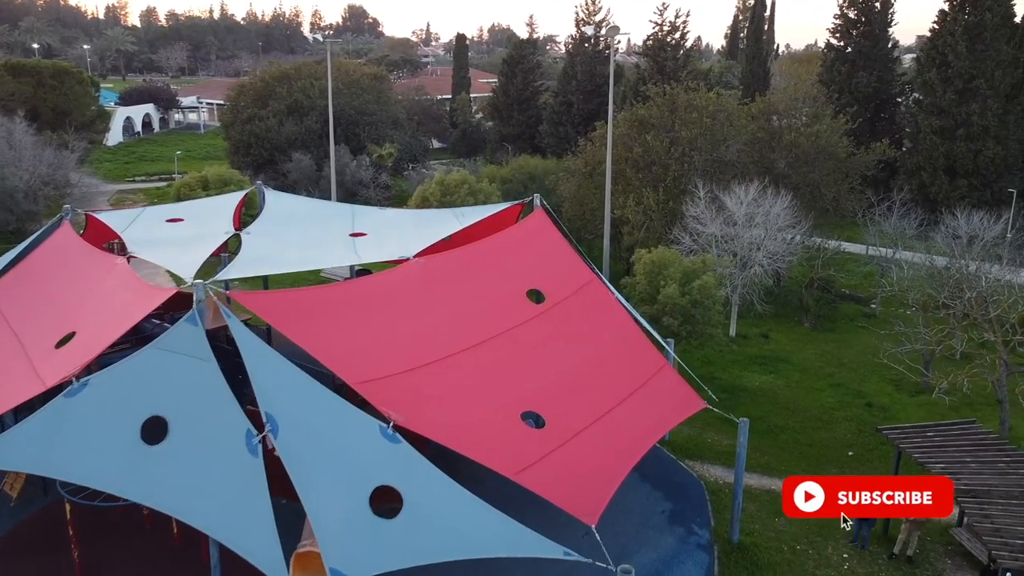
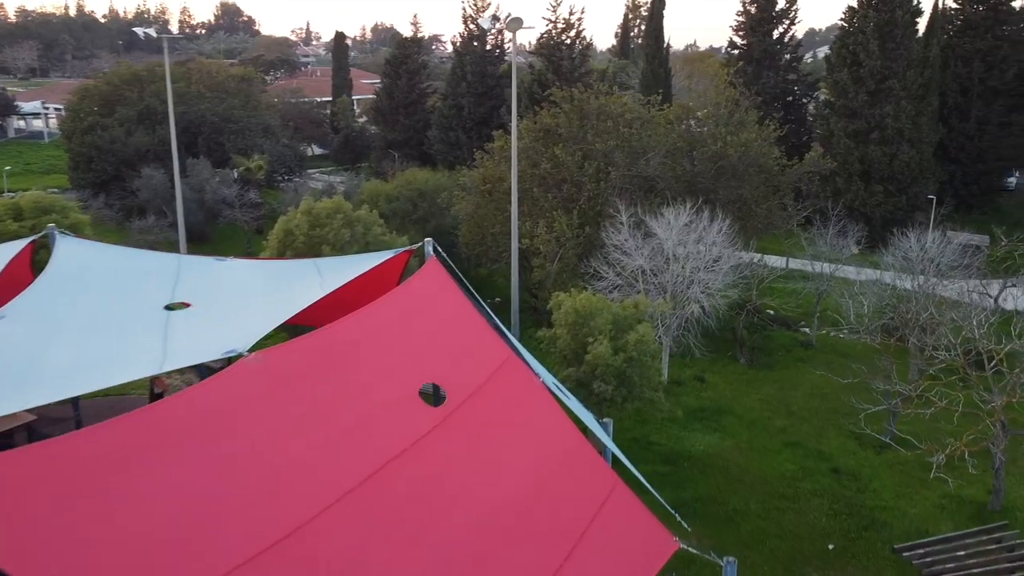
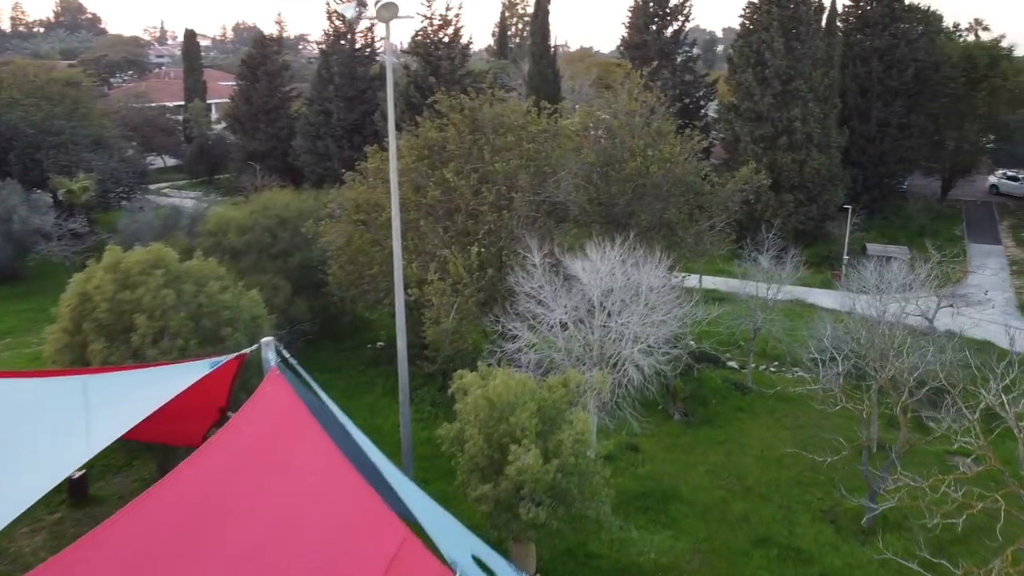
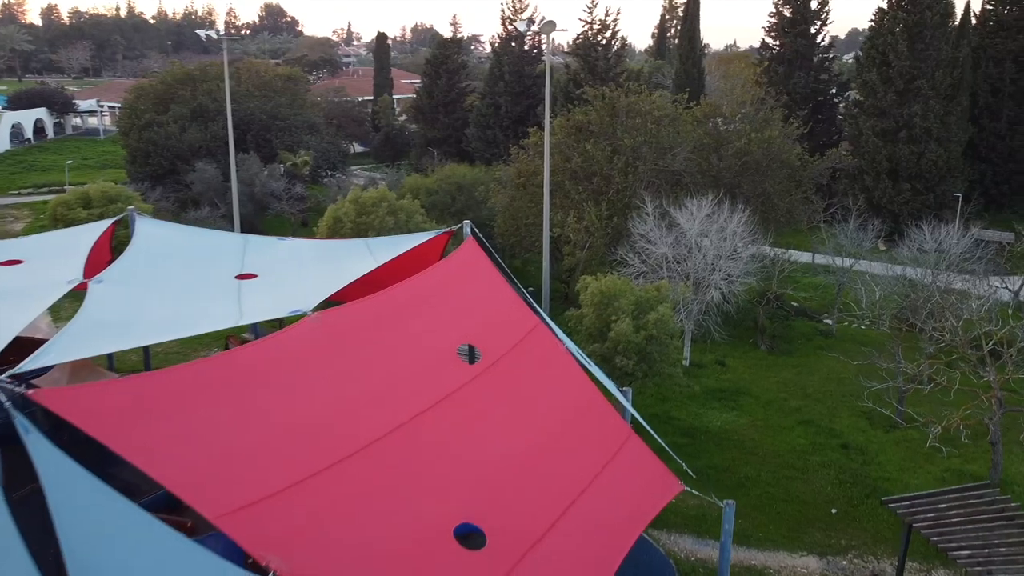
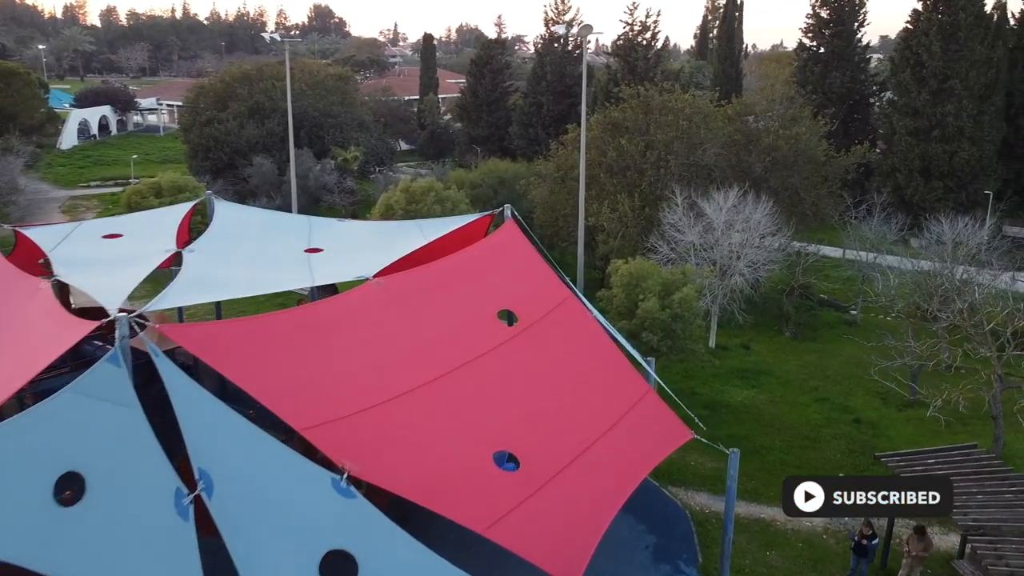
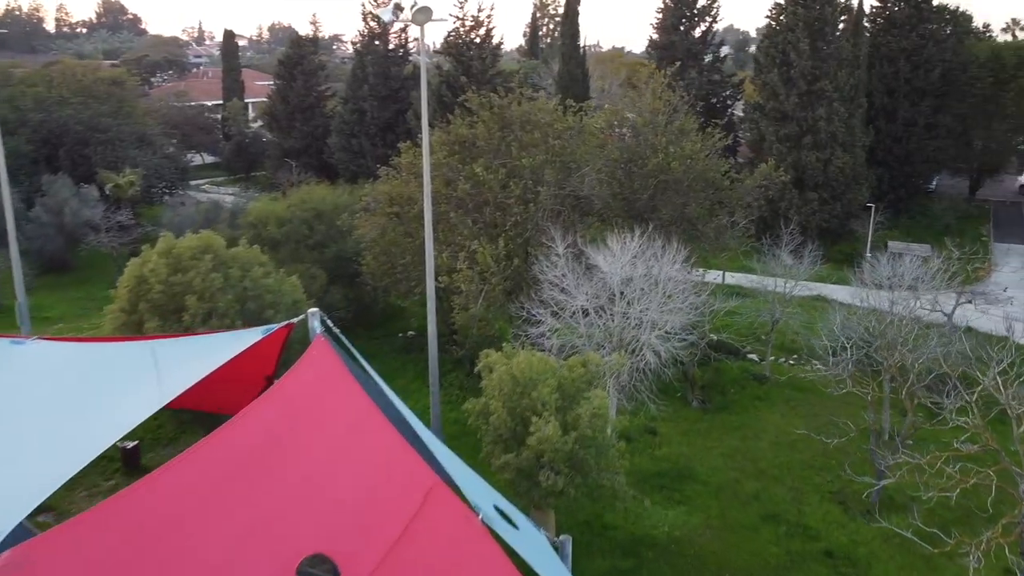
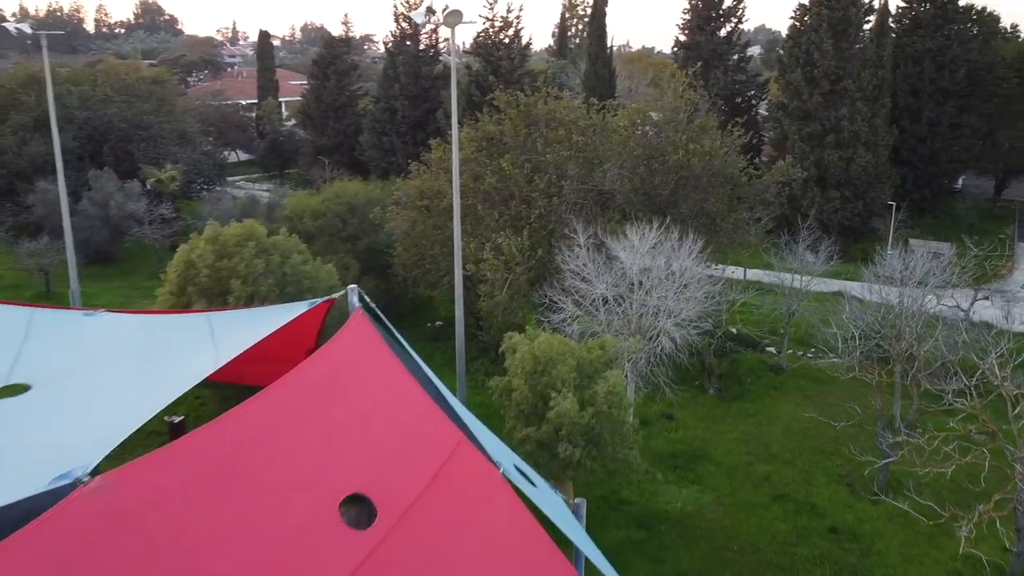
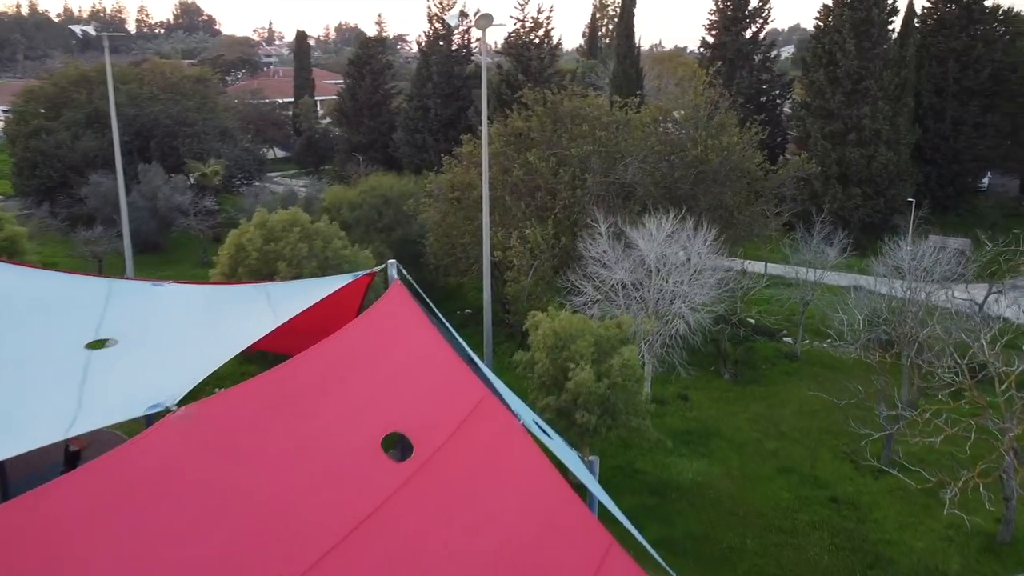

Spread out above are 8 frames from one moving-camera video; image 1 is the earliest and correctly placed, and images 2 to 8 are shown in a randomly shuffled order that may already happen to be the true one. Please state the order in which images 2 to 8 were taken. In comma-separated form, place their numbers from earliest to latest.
5, 4, 2, 8, 7, 6, 3
